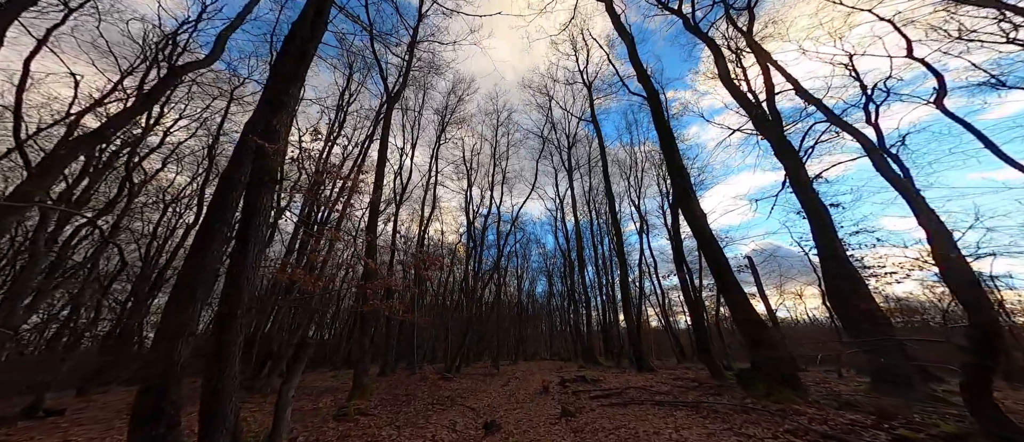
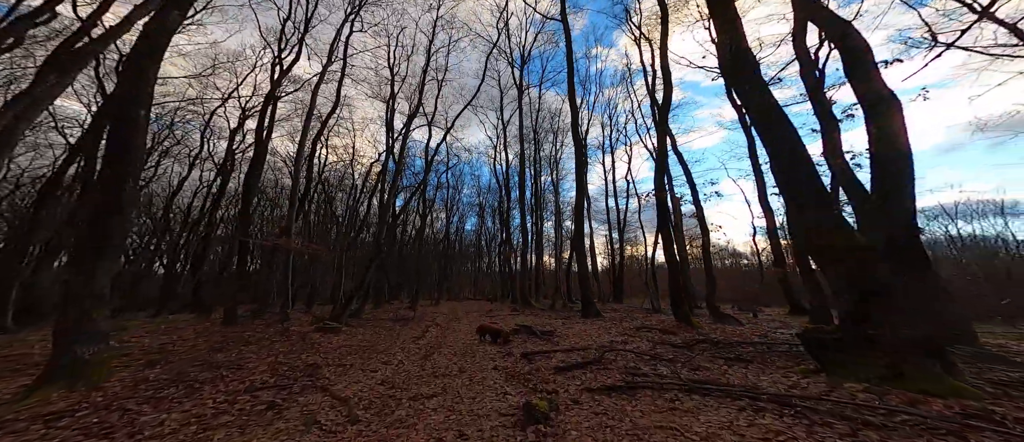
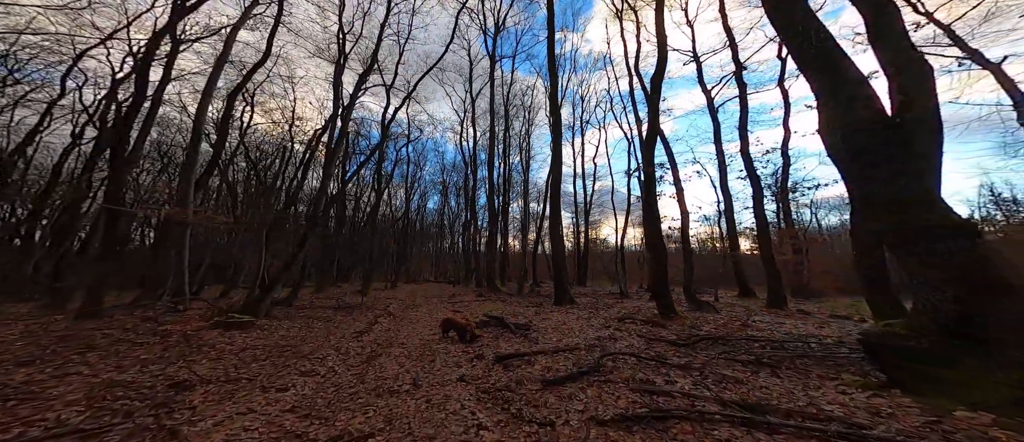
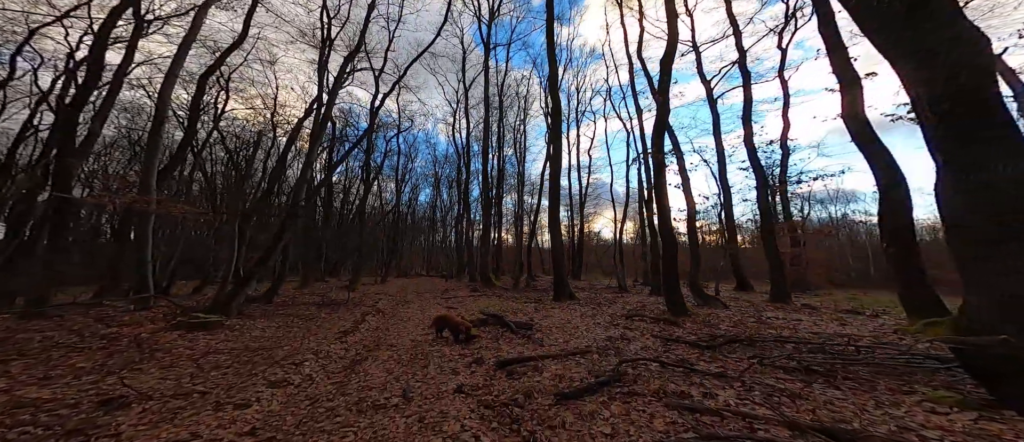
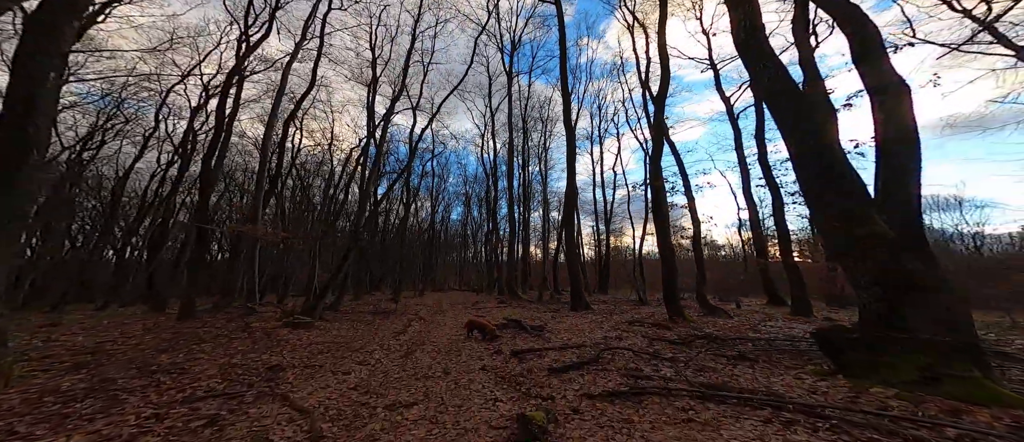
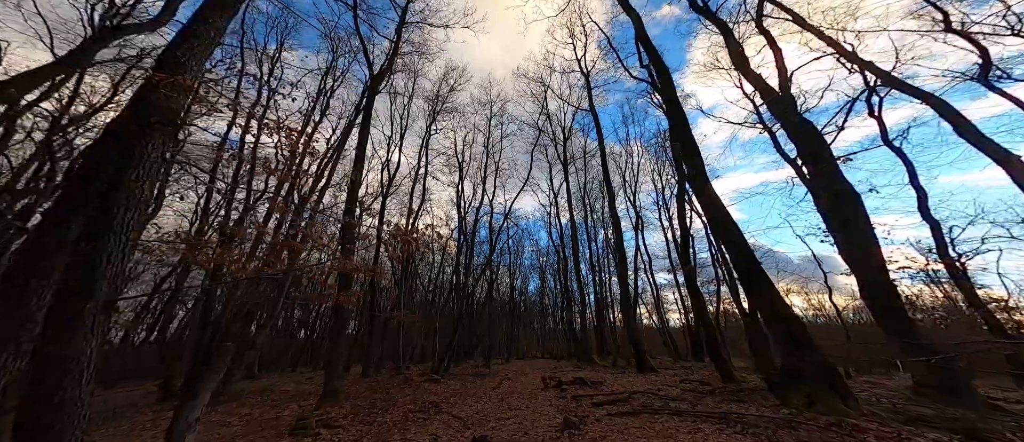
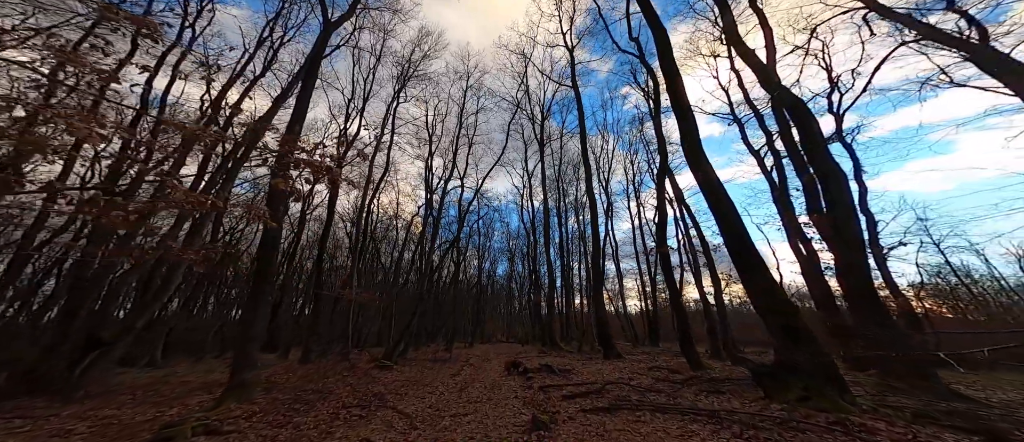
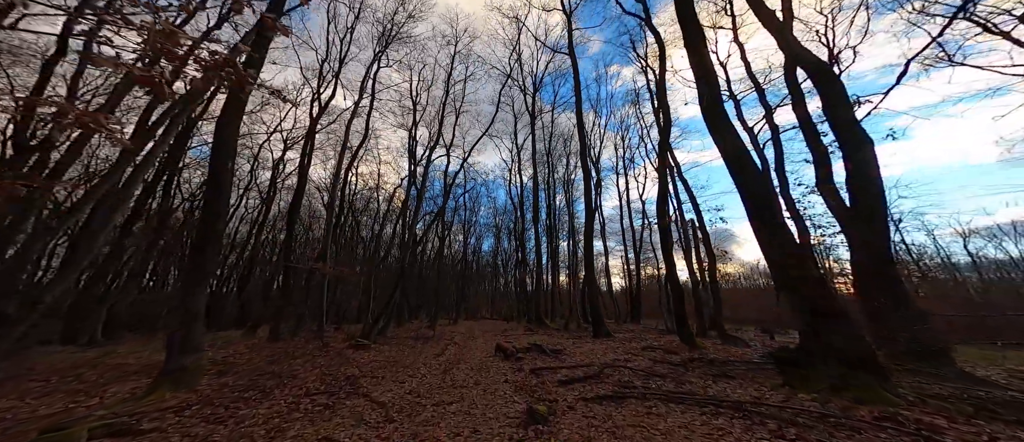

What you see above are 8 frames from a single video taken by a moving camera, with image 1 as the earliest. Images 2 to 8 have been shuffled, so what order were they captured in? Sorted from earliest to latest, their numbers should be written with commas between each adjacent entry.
6, 7, 8, 2, 5, 3, 4
